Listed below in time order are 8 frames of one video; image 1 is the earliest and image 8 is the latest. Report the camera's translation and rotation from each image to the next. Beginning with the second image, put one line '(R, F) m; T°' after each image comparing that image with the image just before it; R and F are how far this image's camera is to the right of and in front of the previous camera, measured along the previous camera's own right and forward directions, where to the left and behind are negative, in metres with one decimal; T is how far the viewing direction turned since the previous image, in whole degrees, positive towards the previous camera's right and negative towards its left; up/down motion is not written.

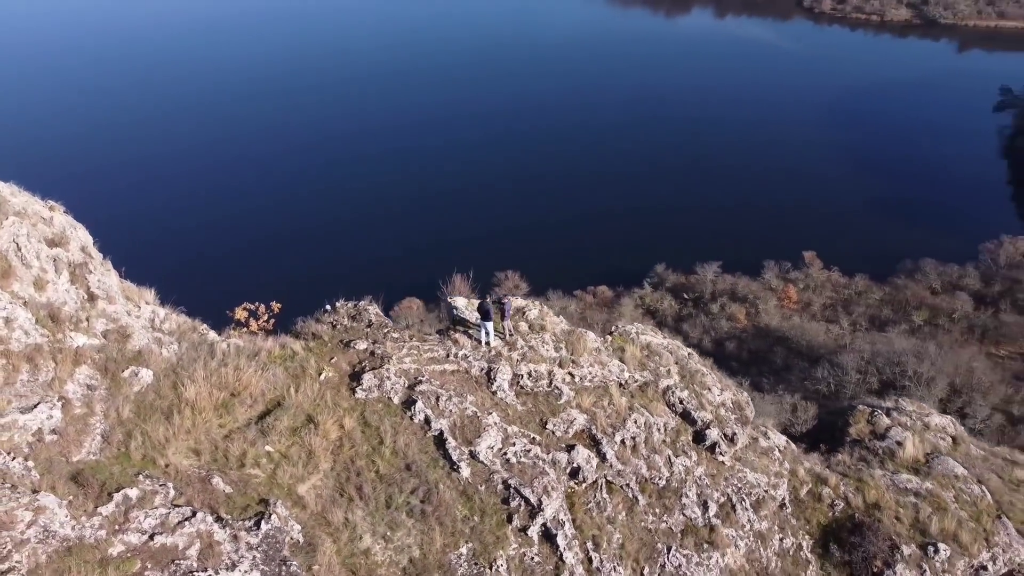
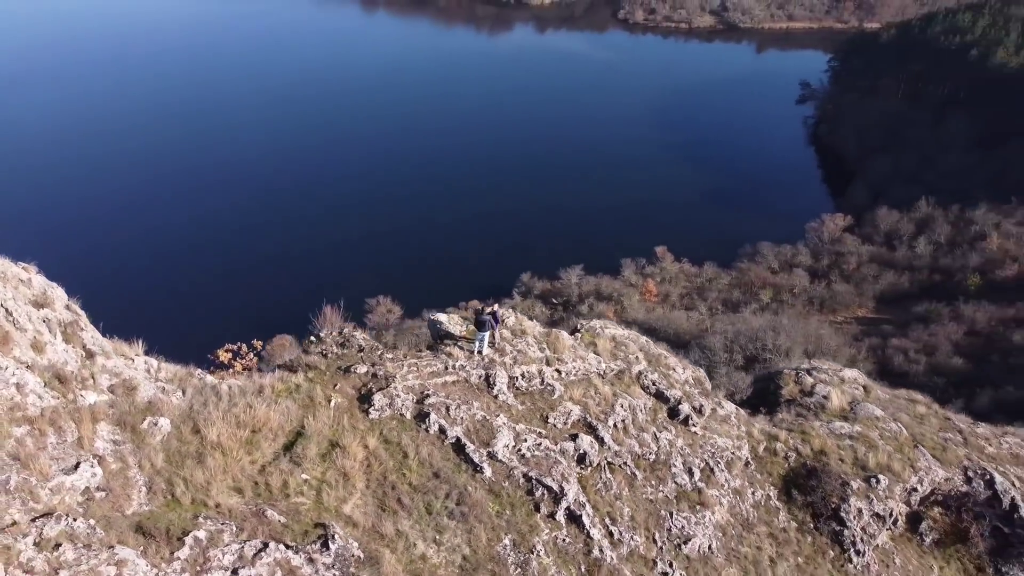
(-1.2, -0.4) m; +11°
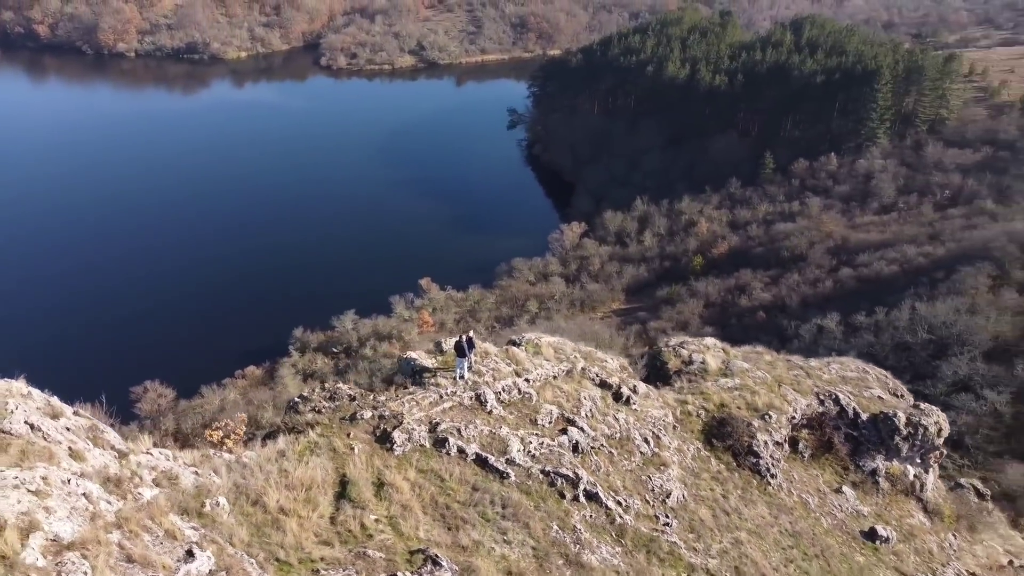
(-2.3, -0.5) m; +19°
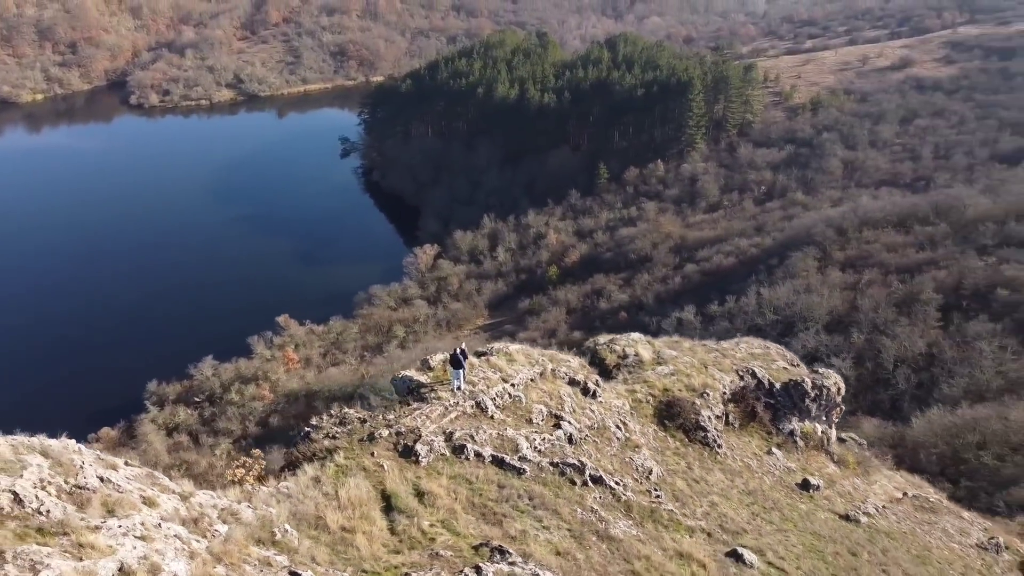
(-1.6, -0.5) m; +12°
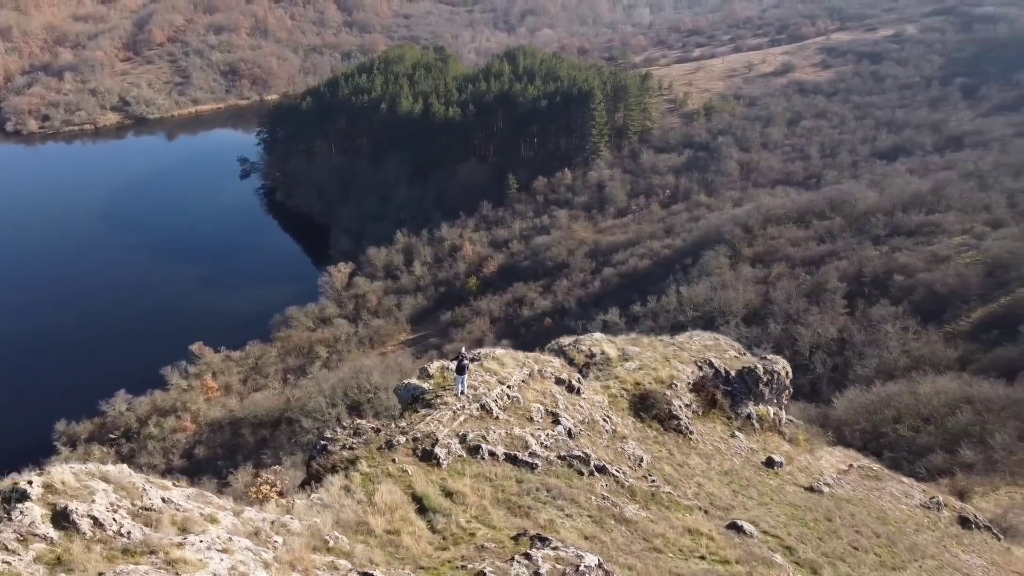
(-1.0, -0.4) m; +7°
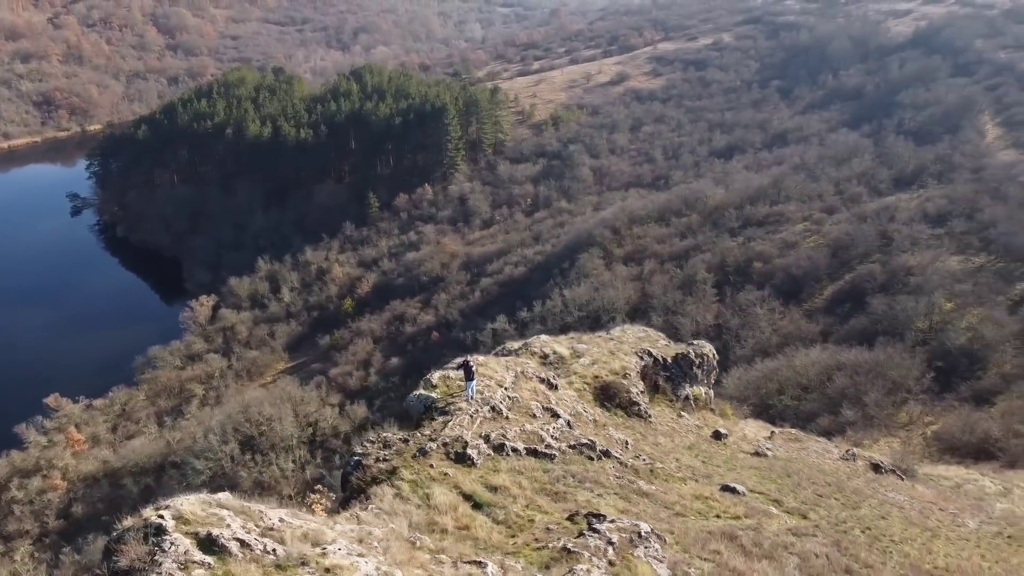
(-1.8, -0.5) m; +11°
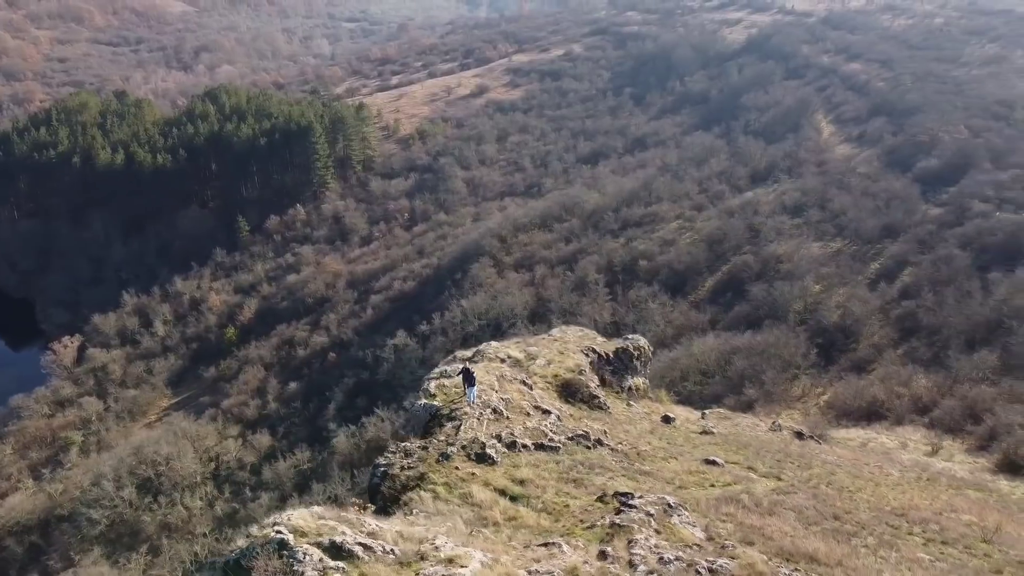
(-1.6, -0.5) m; +10°
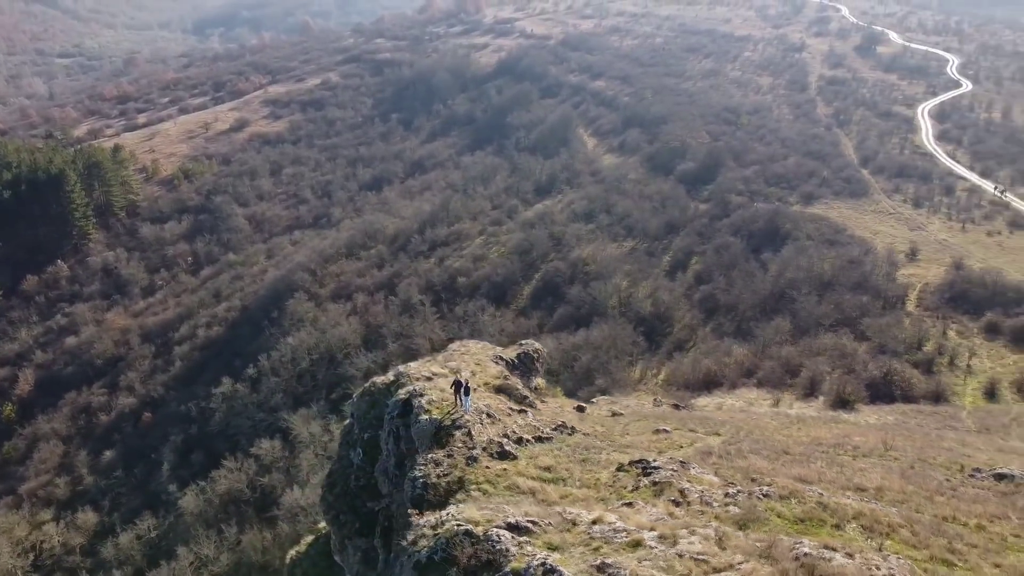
(-2.9, -0.7) m; +17°
